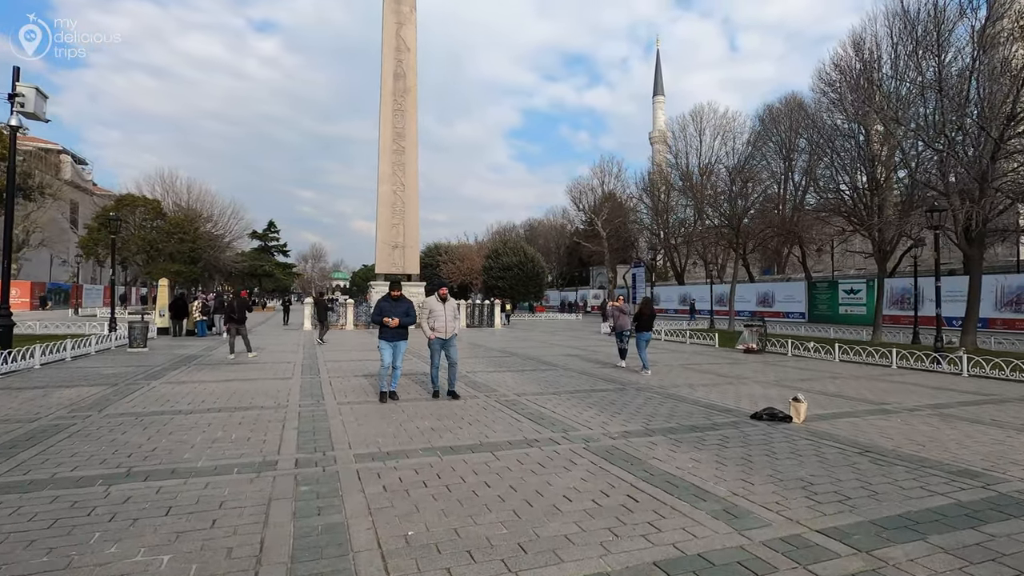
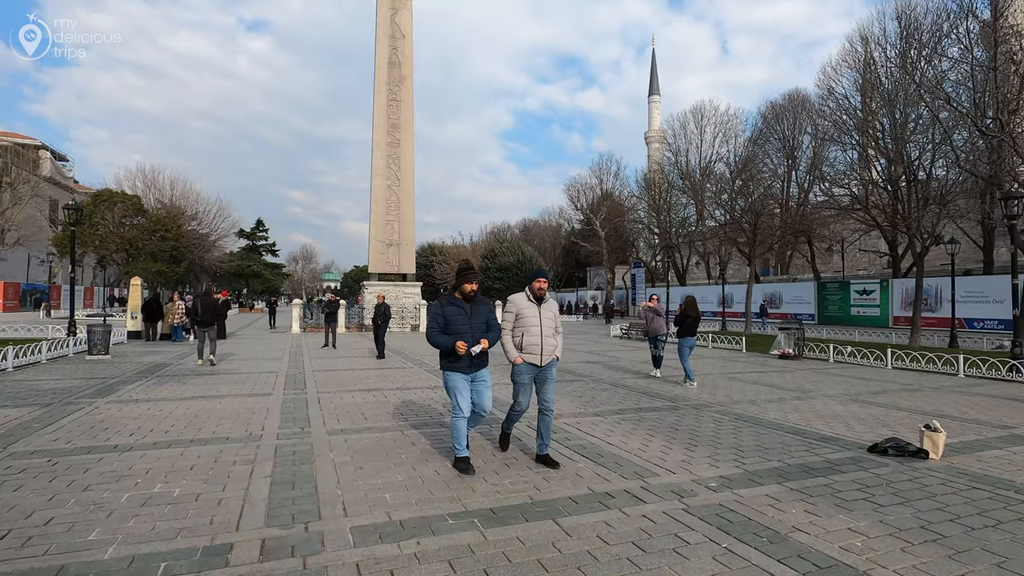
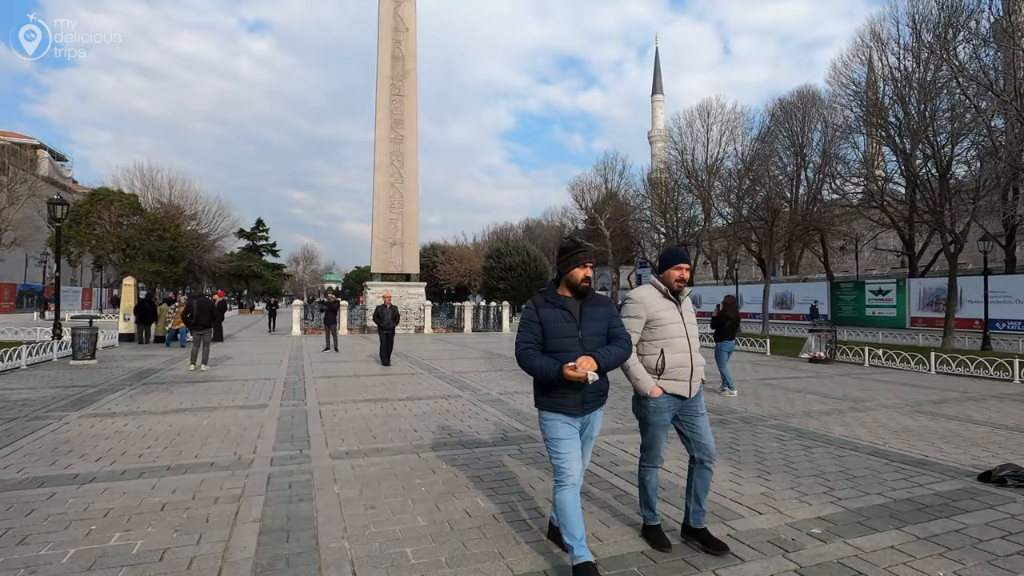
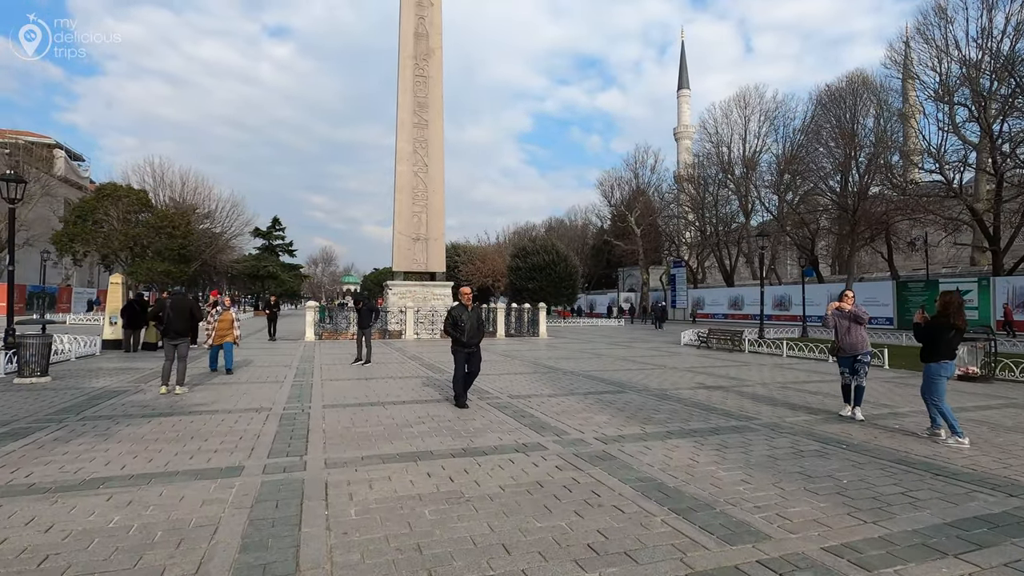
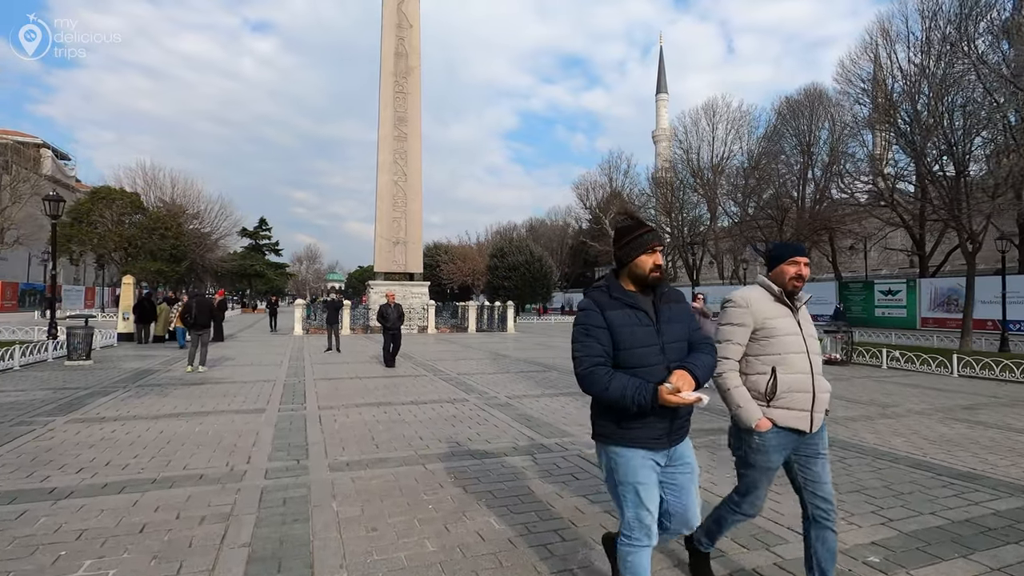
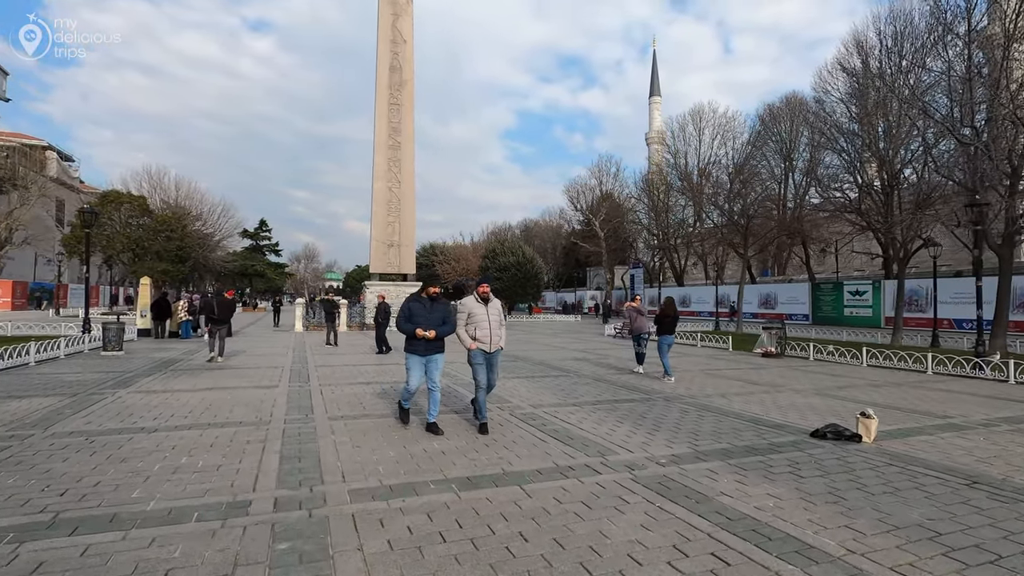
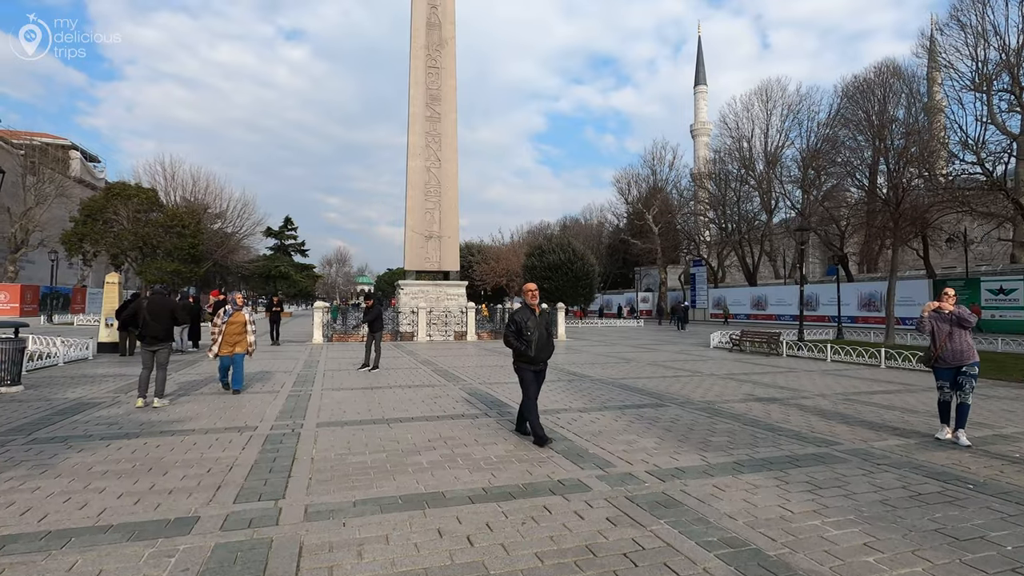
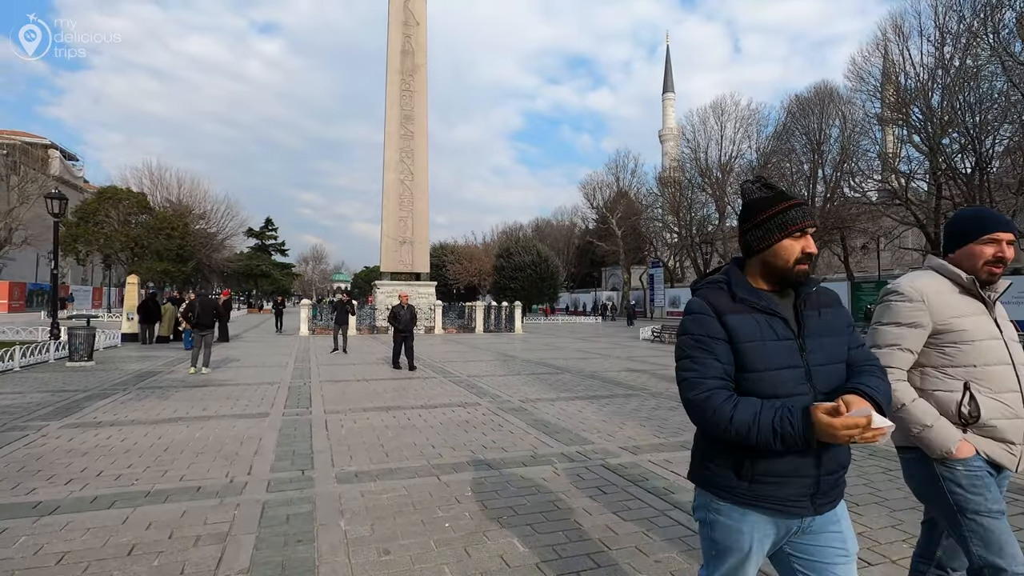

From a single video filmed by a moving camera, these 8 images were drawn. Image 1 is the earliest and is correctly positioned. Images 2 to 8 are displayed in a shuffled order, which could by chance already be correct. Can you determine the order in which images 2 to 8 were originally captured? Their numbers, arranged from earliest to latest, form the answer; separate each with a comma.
6, 2, 3, 5, 8, 4, 7
